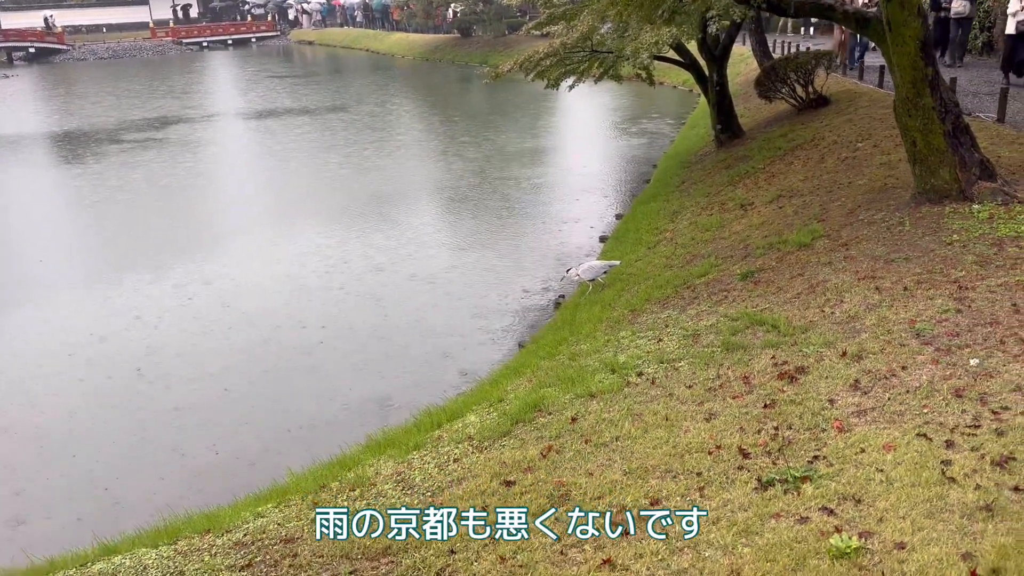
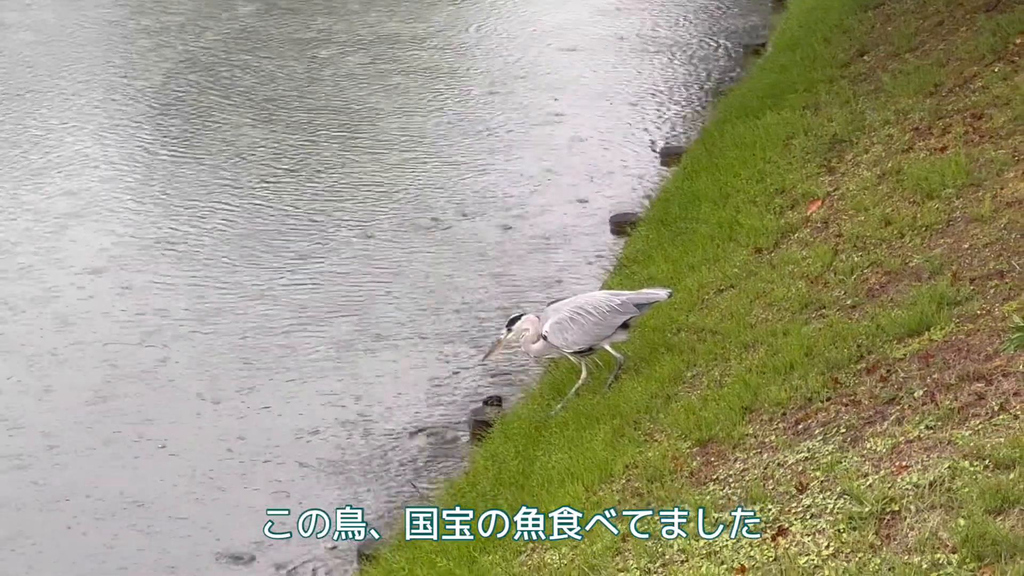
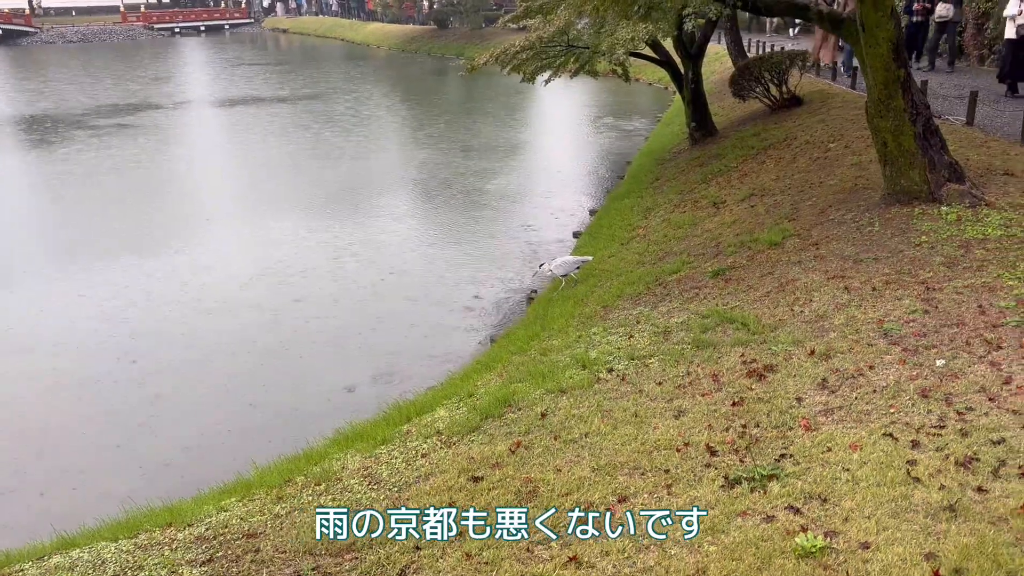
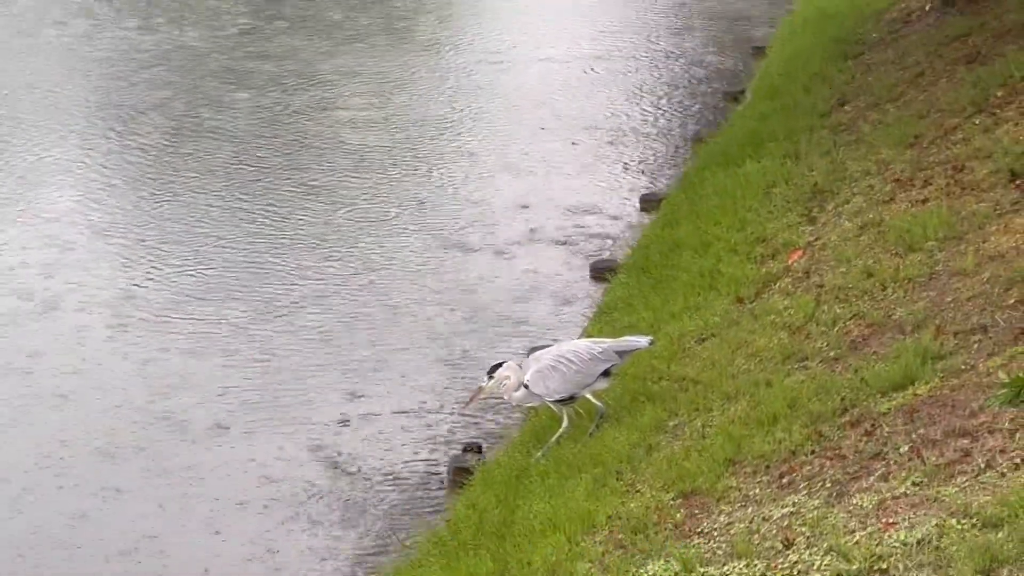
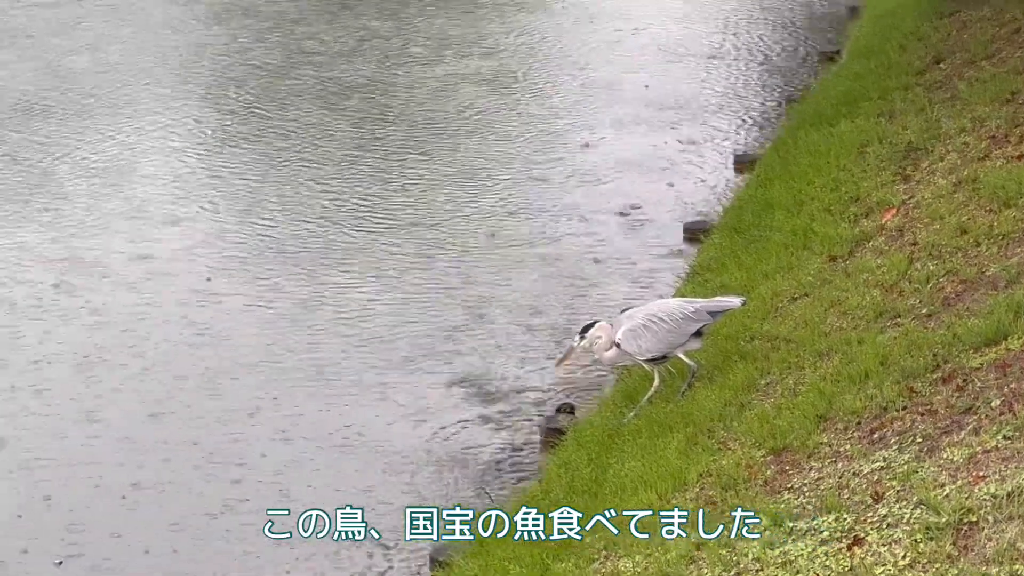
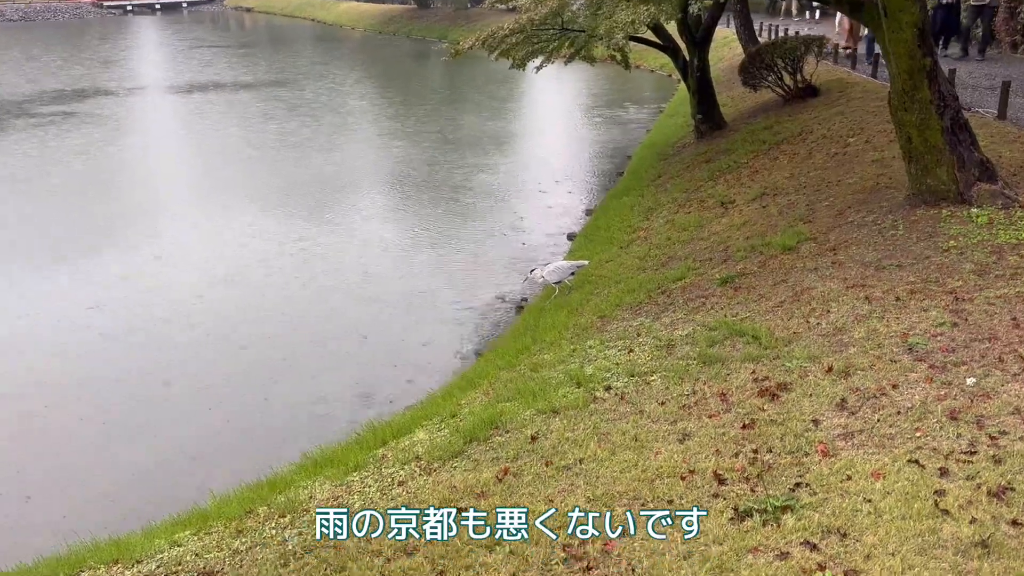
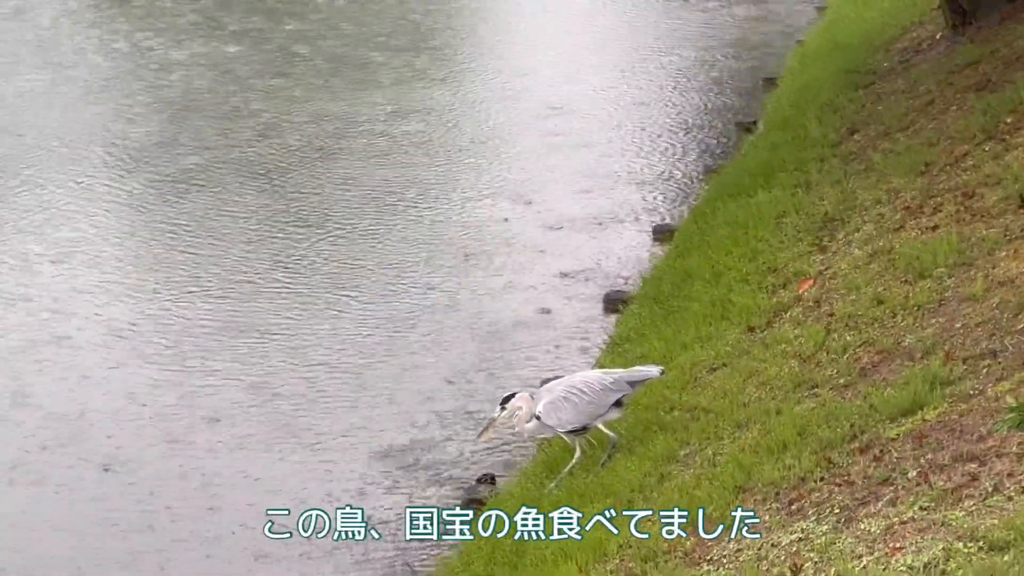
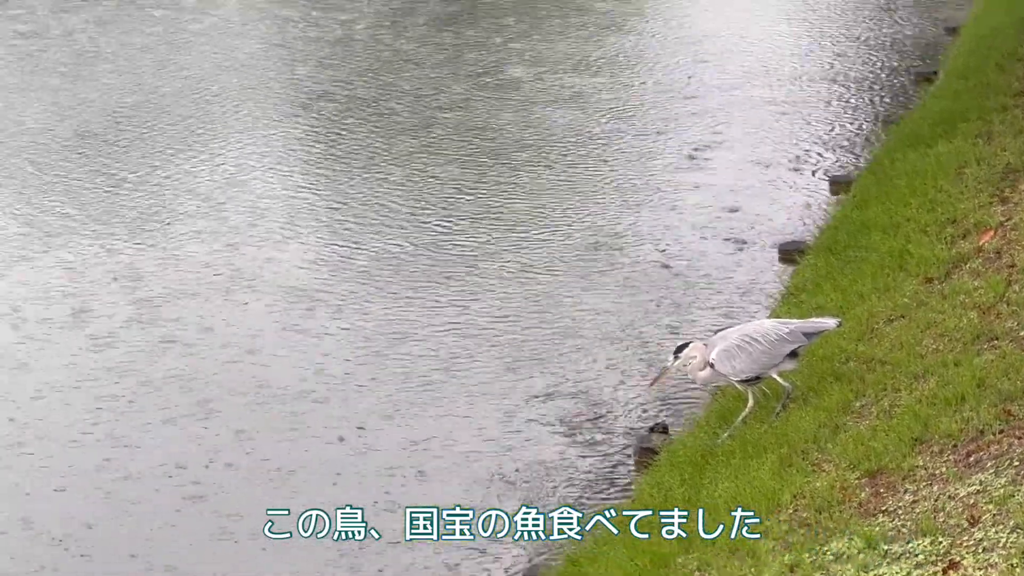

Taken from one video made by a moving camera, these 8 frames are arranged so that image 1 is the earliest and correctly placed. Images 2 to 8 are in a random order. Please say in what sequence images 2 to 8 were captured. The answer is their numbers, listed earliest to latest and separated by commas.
3, 6, 4, 7, 2, 5, 8
